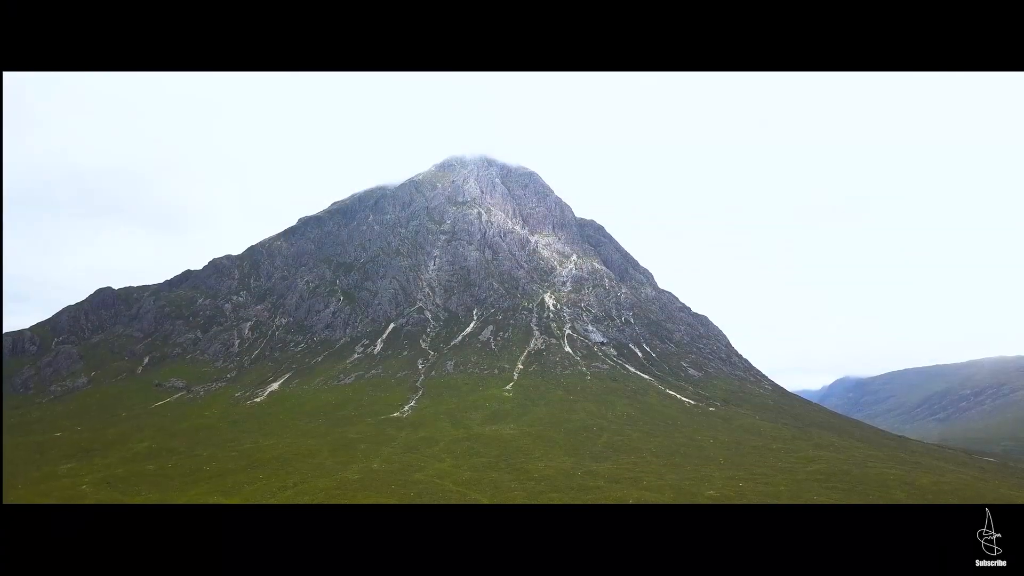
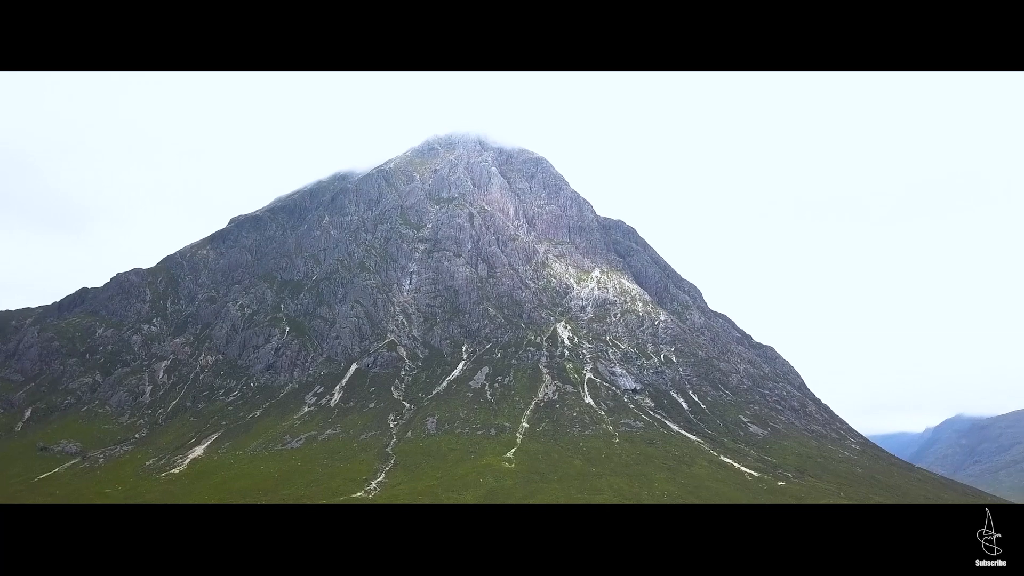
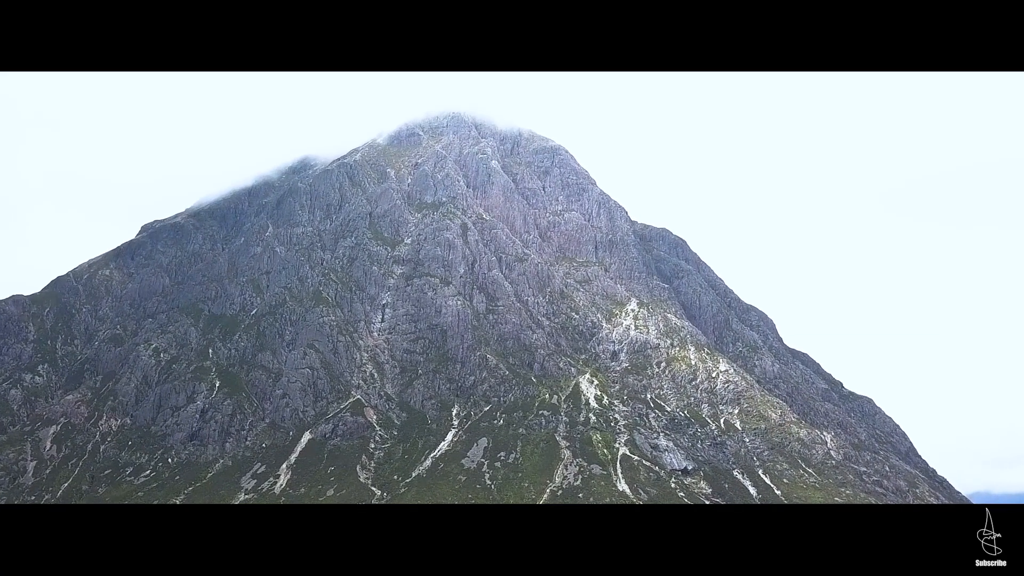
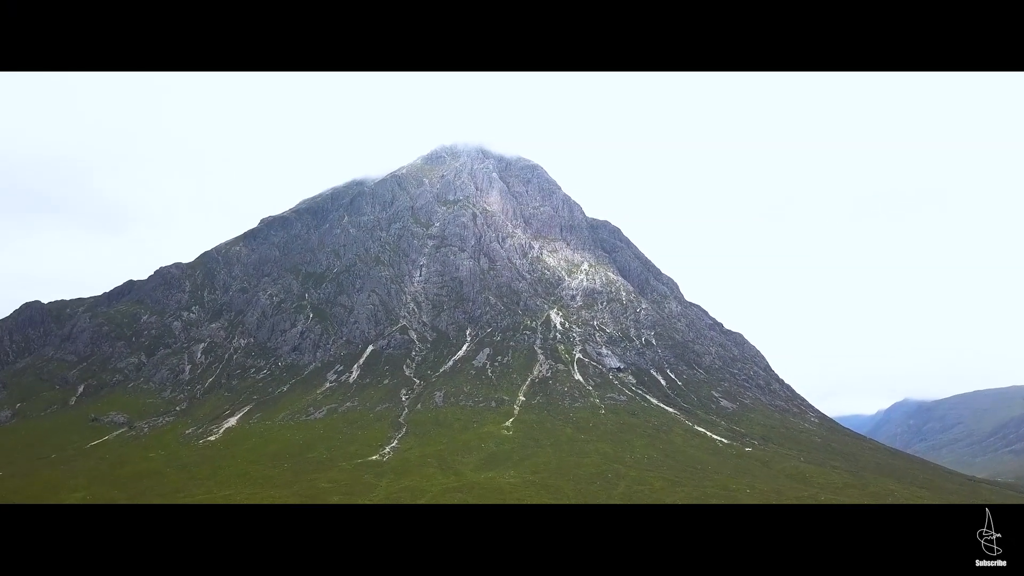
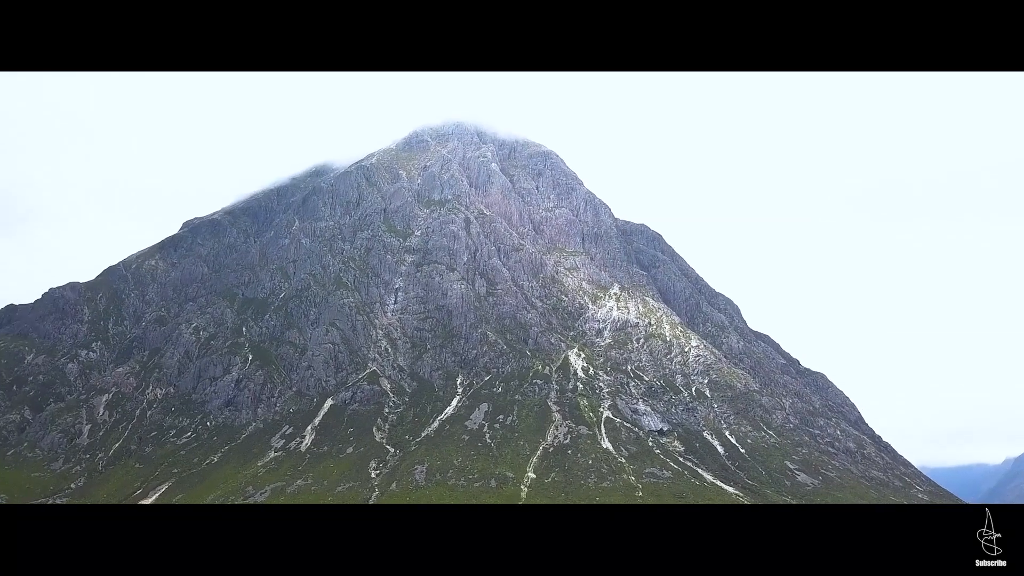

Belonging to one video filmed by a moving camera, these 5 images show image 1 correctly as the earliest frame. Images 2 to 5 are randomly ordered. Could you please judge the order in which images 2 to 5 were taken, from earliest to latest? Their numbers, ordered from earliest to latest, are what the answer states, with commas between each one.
4, 2, 5, 3
